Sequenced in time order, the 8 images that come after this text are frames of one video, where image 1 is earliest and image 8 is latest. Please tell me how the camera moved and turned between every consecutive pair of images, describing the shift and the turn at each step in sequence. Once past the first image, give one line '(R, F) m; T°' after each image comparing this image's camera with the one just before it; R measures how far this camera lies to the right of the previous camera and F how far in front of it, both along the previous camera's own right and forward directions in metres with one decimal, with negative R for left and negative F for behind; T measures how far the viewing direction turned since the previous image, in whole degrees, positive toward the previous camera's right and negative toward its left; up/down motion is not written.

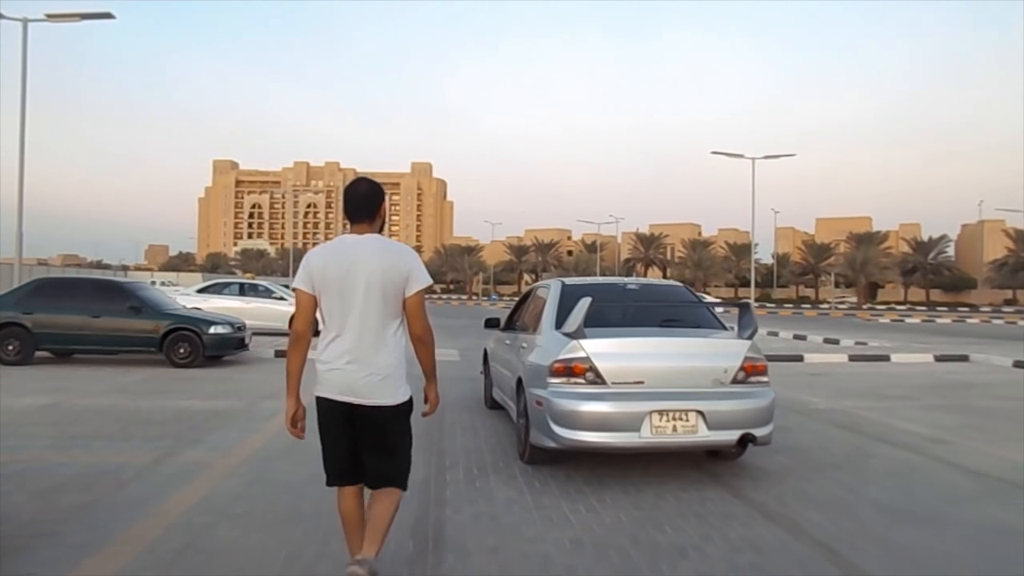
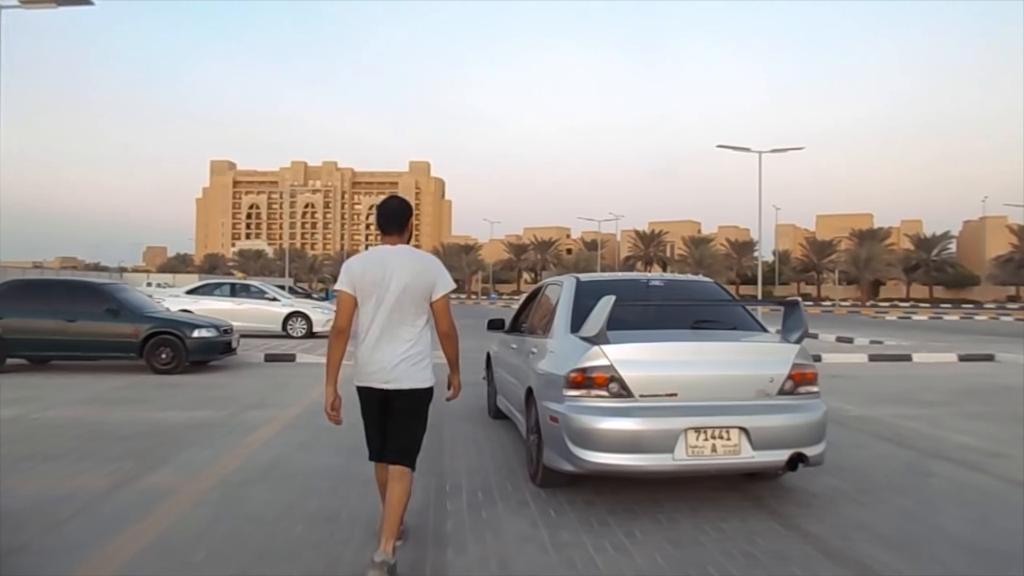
(-0.1, +0.9) m; 0°
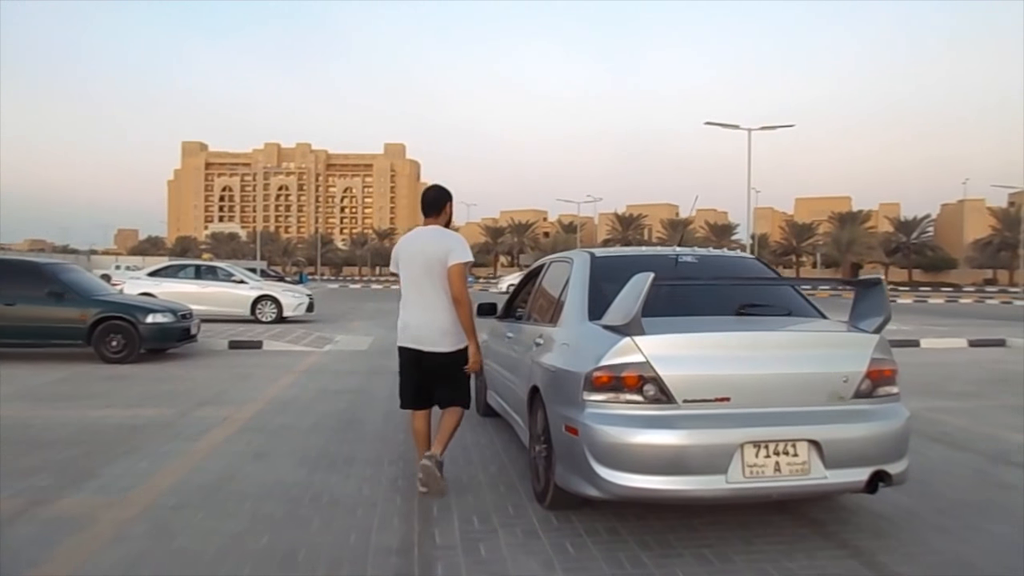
(-0.2, +1.2) m; +2°
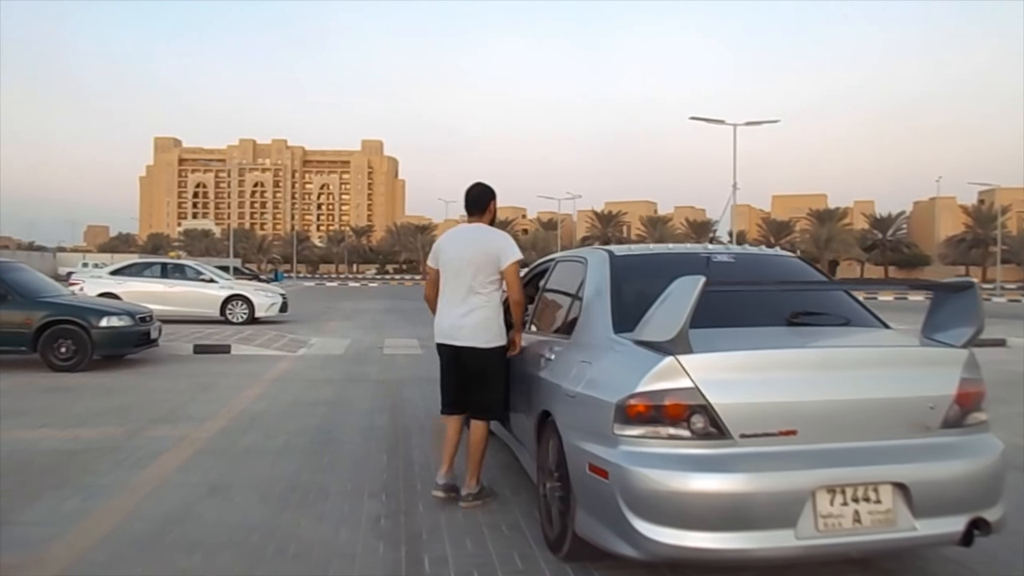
(-0.2, +0.9) m; +2°
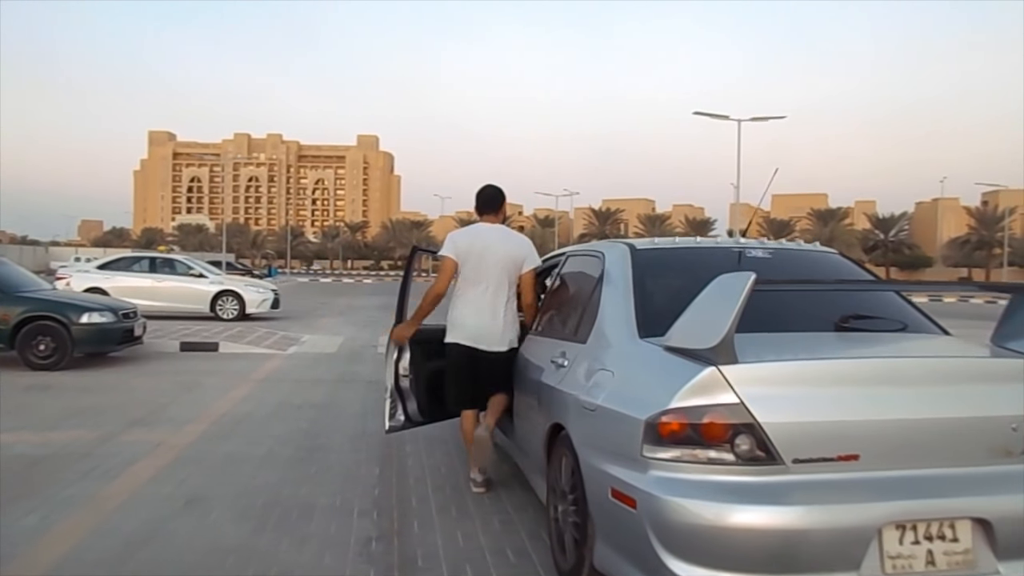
(-0.1, +0.5) m; 0°
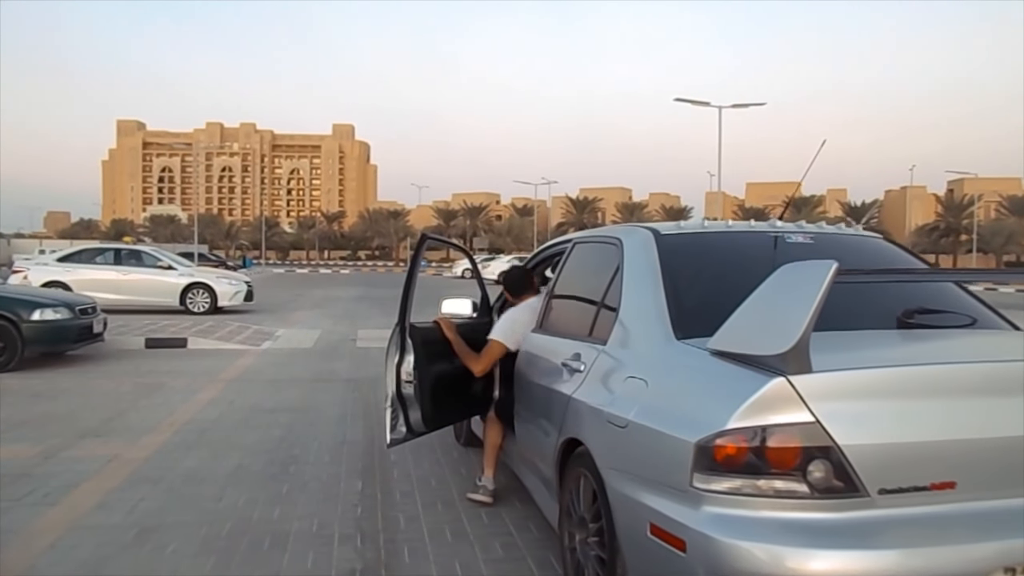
(-0.1, +0.6) m; +2°
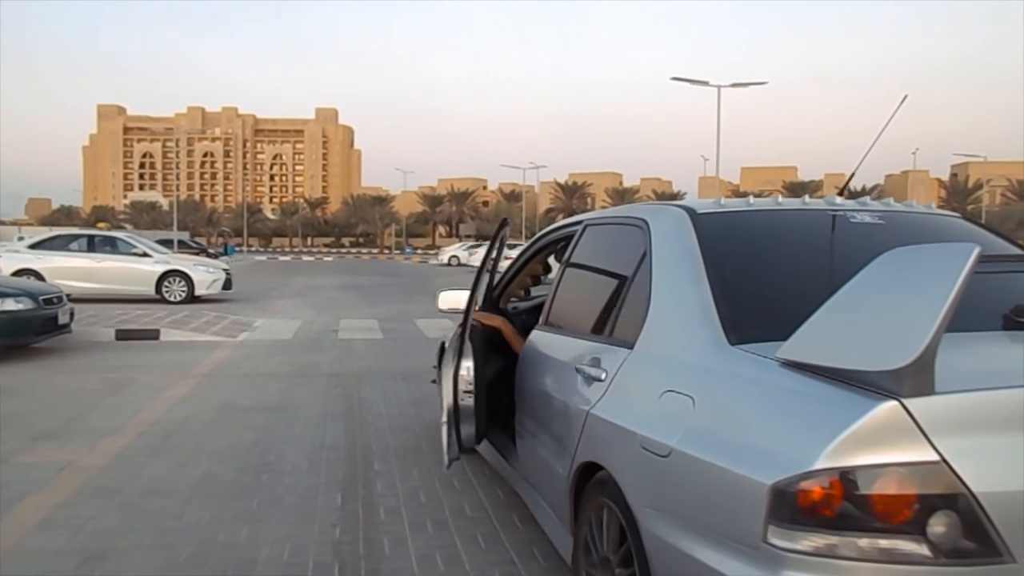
(-0.1, +0.6) m; +1°
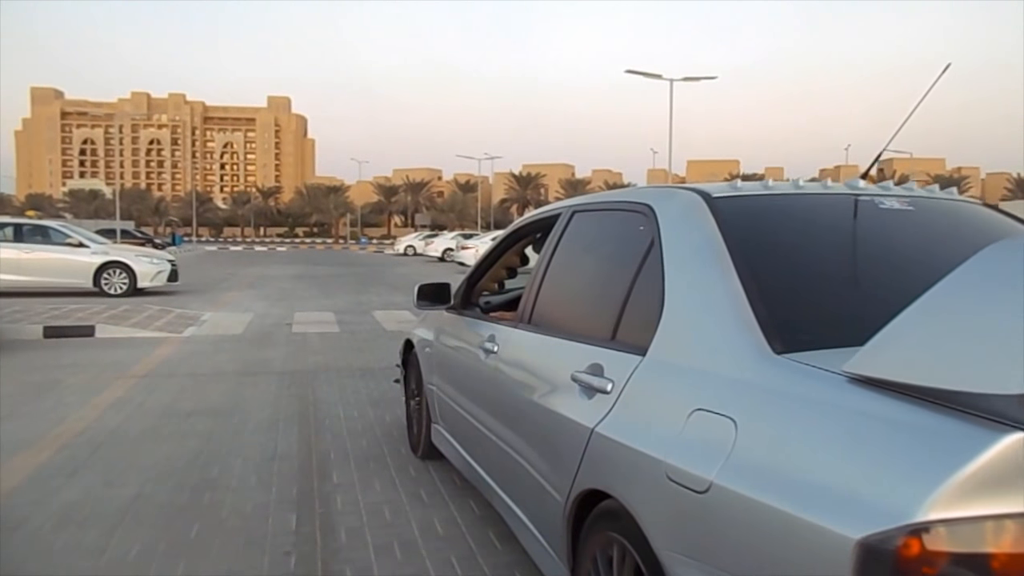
(-0.1, +0.5) m; +4°
